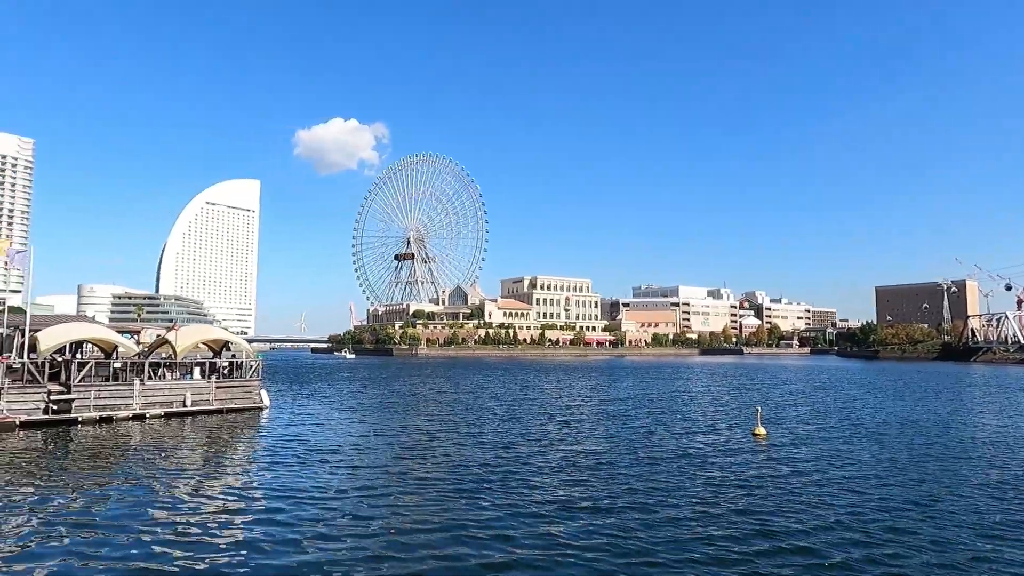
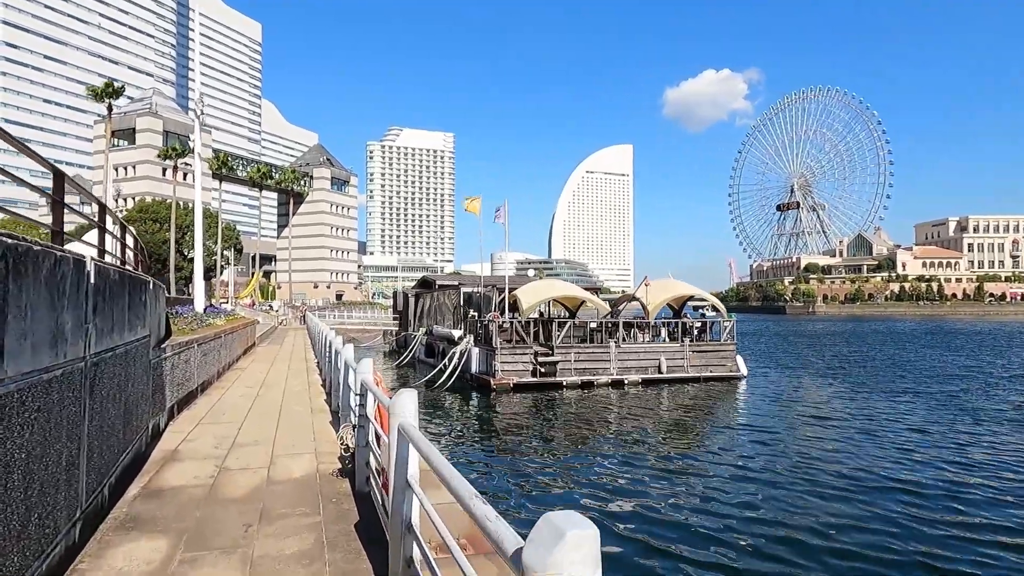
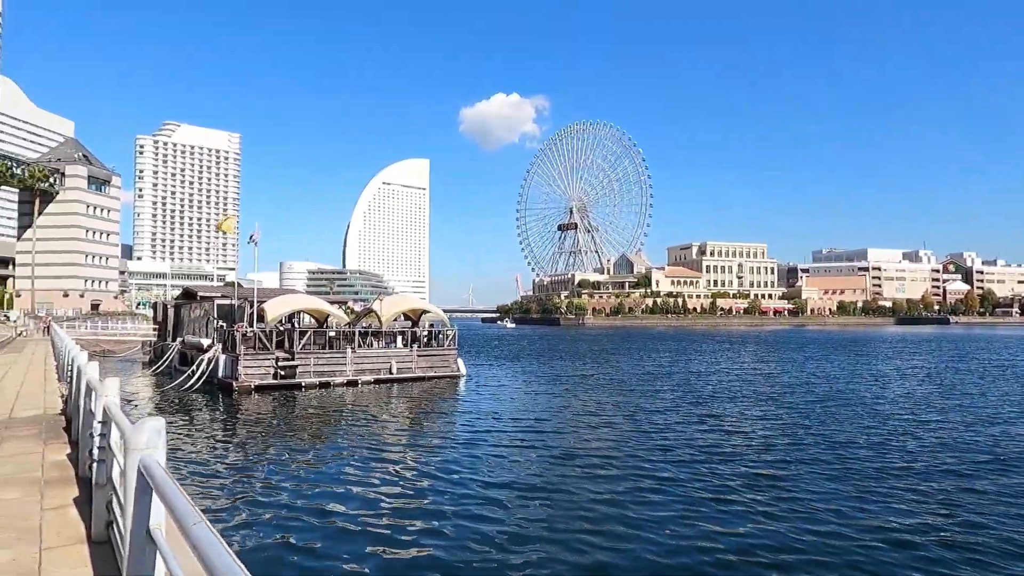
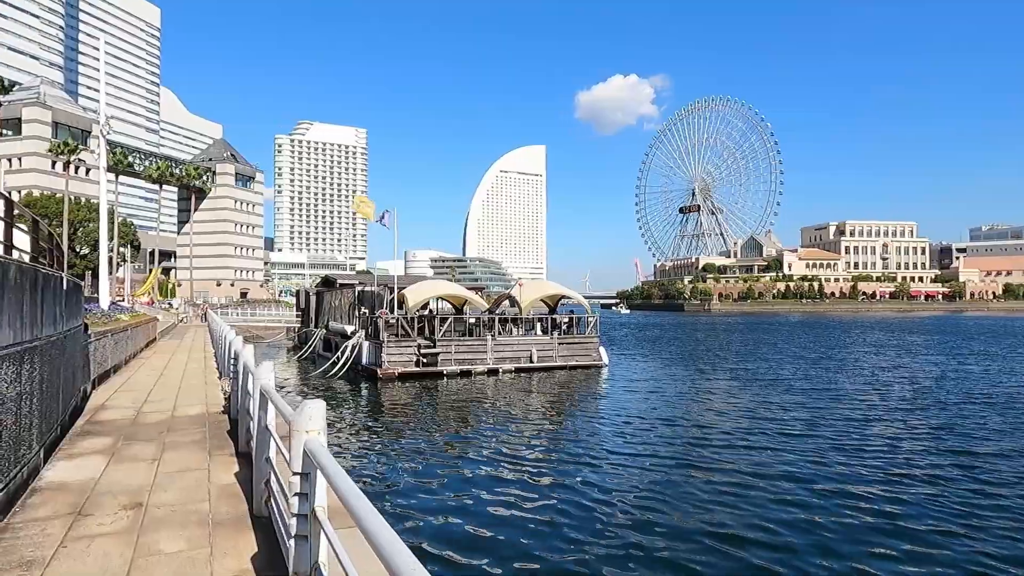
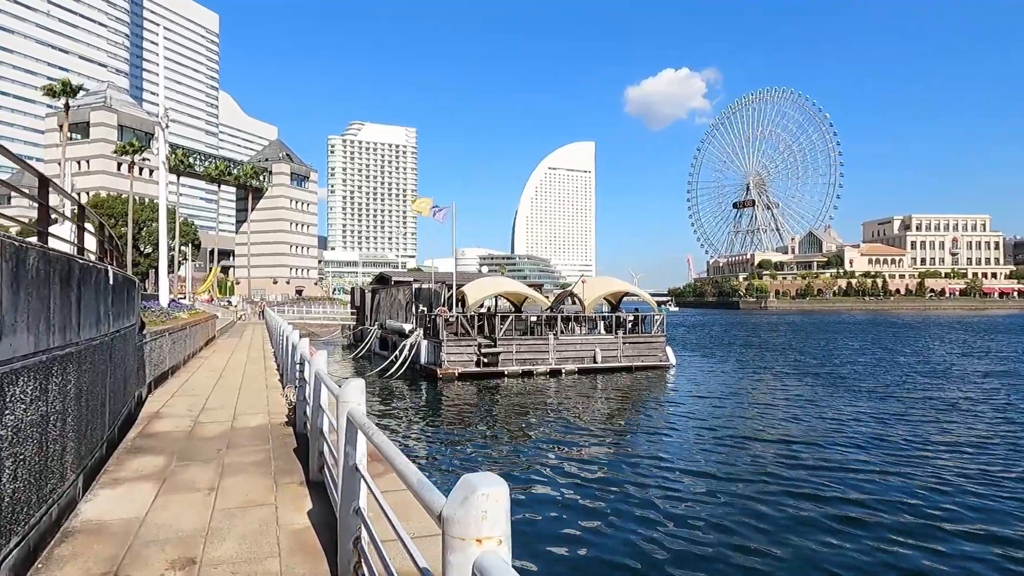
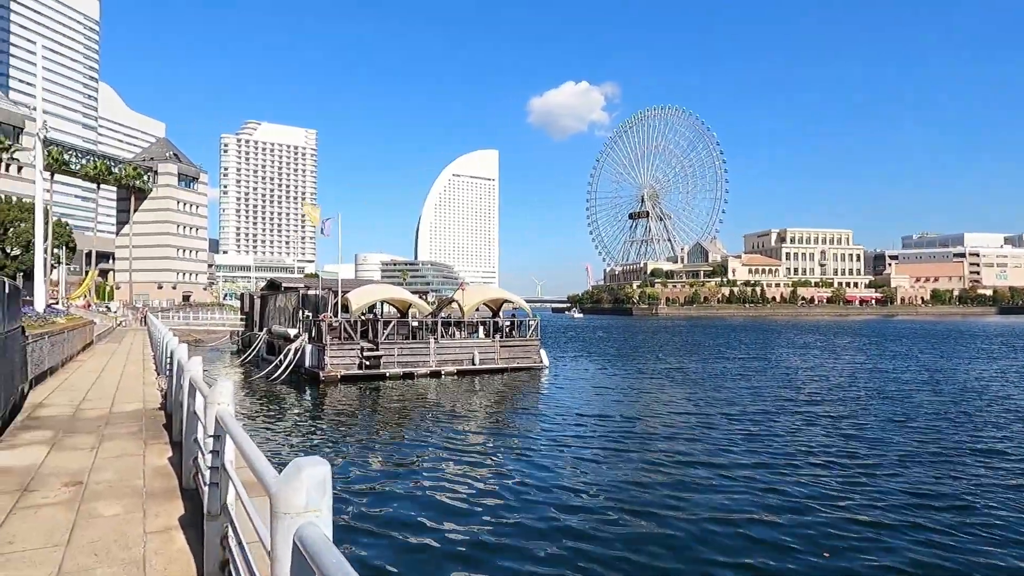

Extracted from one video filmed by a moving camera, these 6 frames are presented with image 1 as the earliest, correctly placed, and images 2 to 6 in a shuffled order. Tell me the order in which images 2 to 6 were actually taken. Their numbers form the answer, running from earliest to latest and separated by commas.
3, 6, 4, 5, 2
